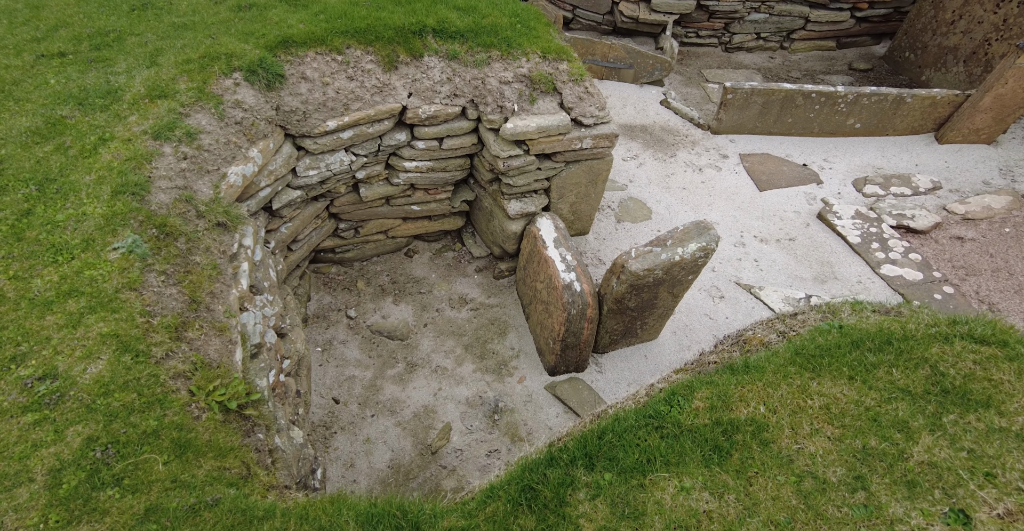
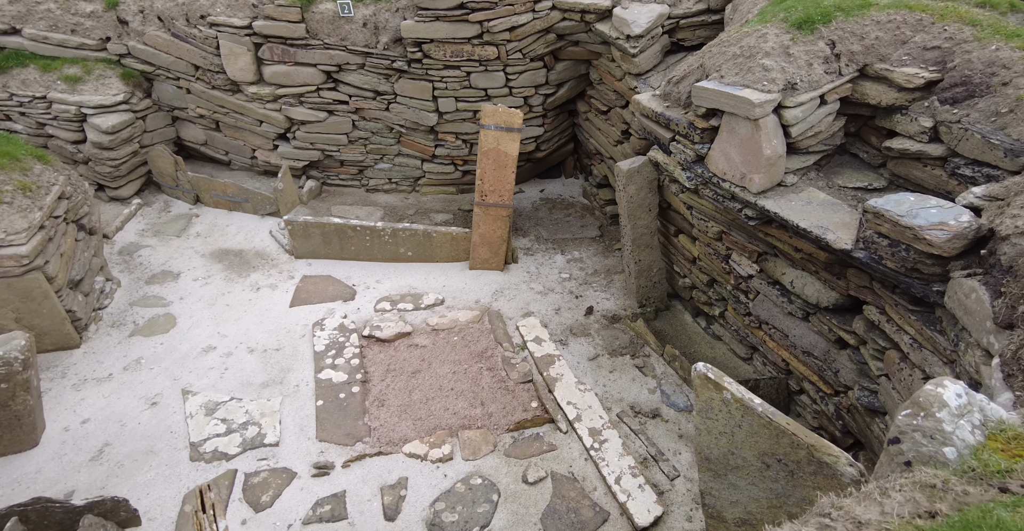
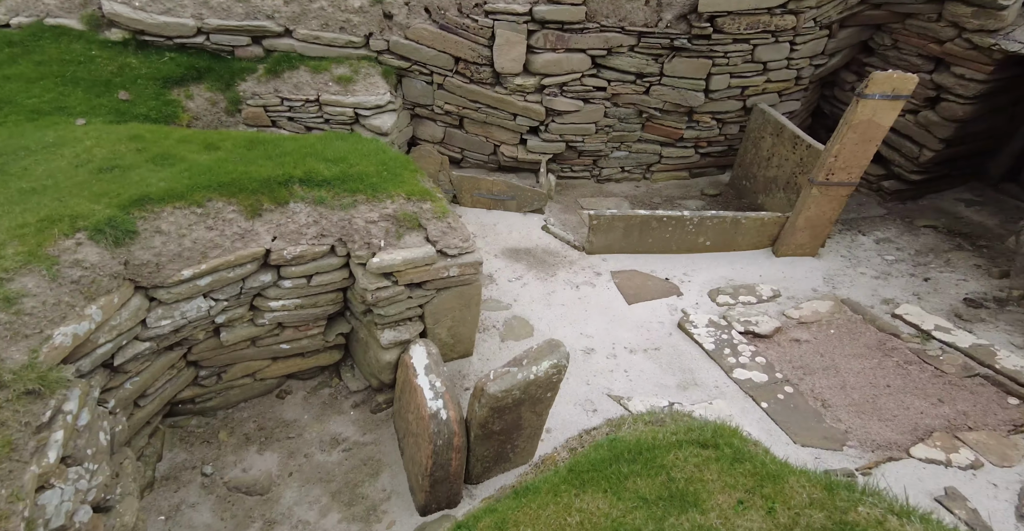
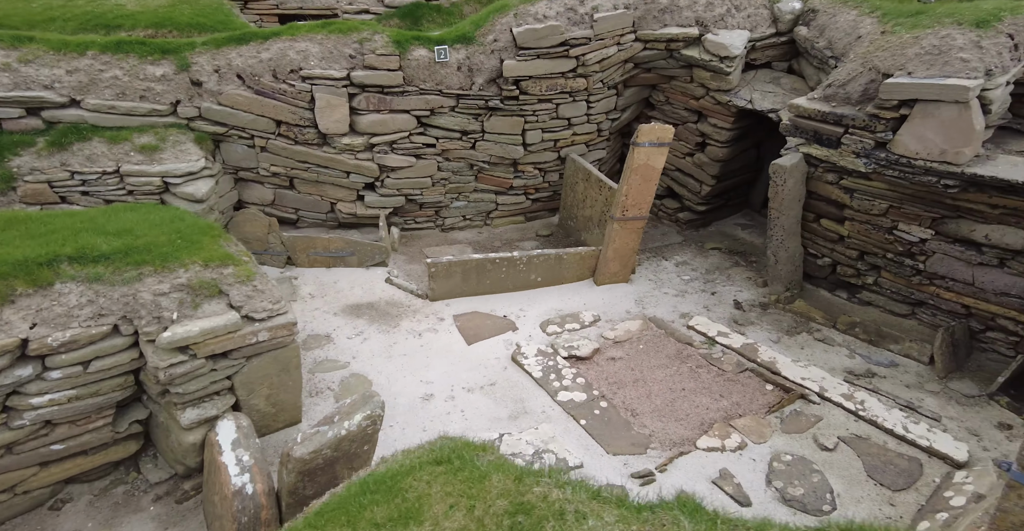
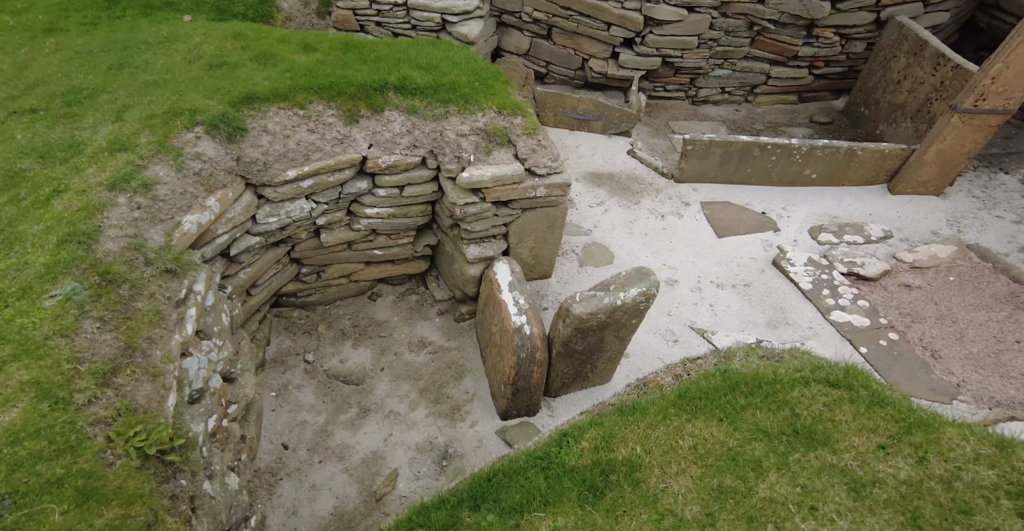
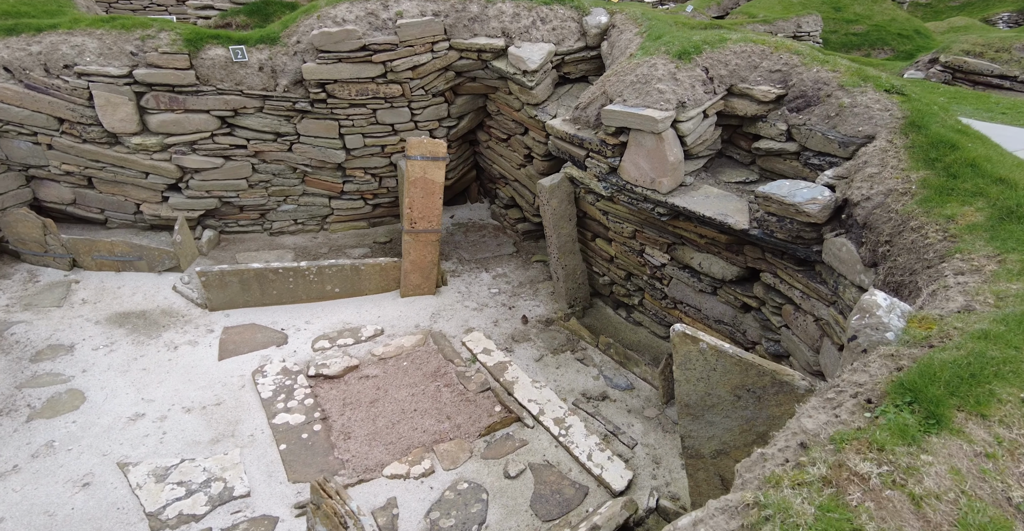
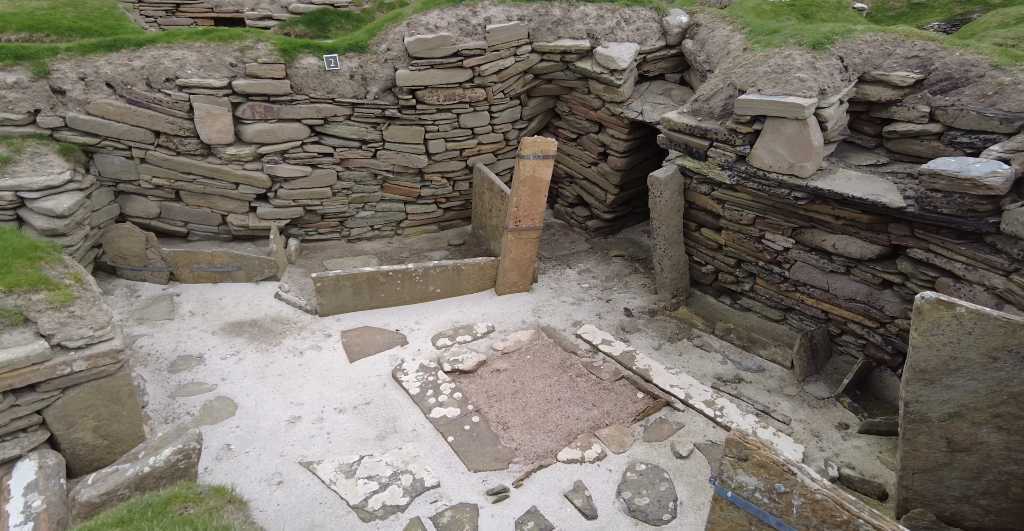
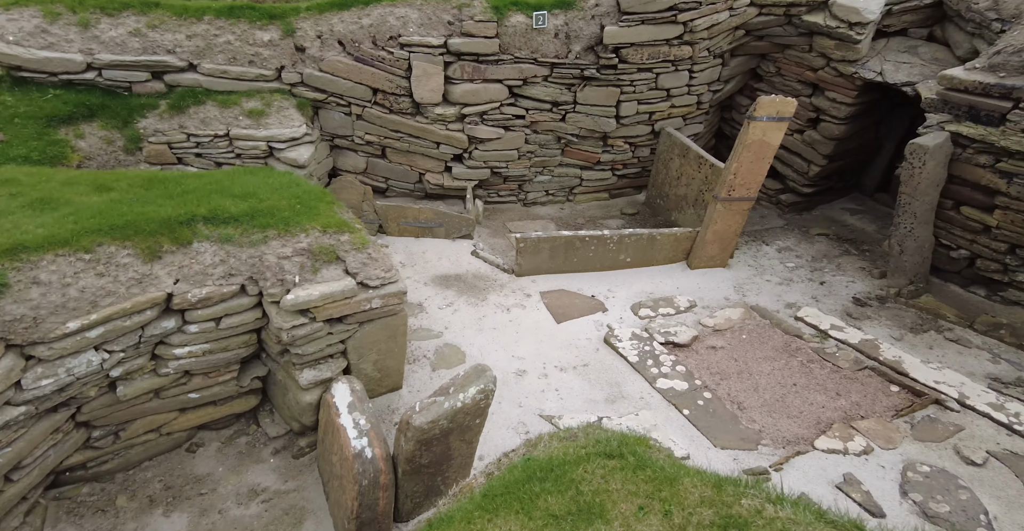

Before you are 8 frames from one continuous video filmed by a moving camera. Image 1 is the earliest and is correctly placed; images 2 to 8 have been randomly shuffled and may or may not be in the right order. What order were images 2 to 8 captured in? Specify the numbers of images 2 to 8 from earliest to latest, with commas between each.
5, 3, 8, 4, 7, 6, 2
